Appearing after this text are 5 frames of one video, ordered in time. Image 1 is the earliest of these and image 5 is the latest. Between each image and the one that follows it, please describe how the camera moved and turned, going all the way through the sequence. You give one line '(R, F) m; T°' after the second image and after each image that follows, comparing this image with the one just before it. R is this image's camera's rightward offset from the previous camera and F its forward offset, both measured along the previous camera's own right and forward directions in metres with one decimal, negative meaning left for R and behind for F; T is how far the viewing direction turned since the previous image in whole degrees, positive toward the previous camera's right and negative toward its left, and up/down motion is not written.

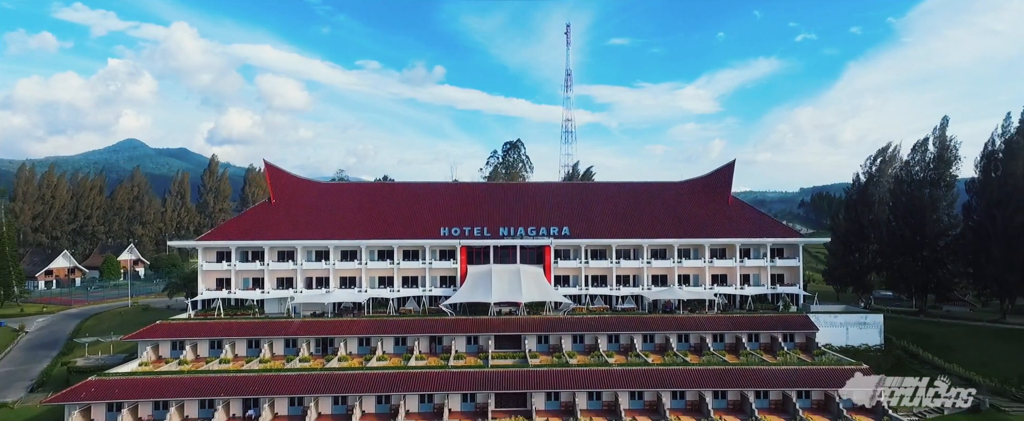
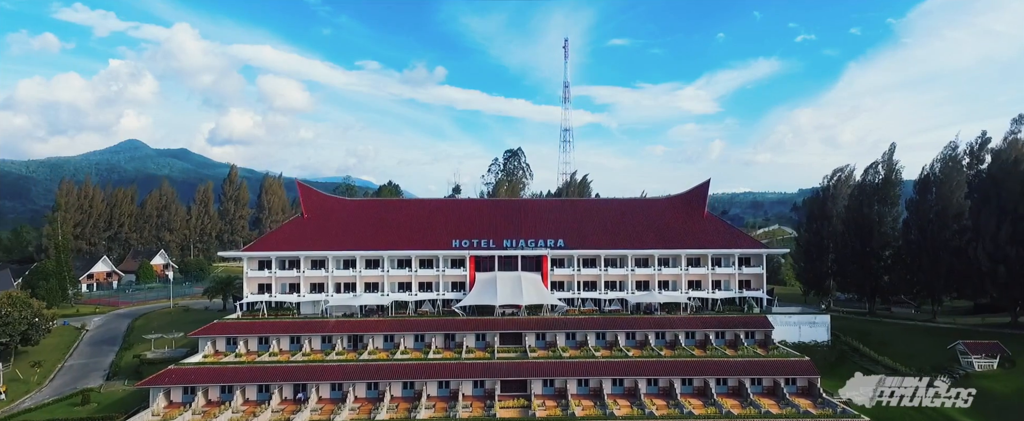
(-0.2, -6.3) m; 0°
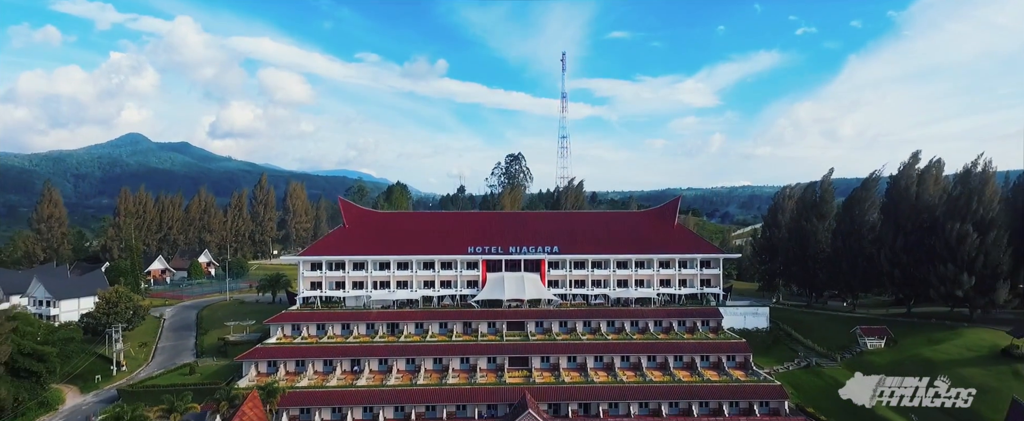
(-0.5, -10.8) m; 0°
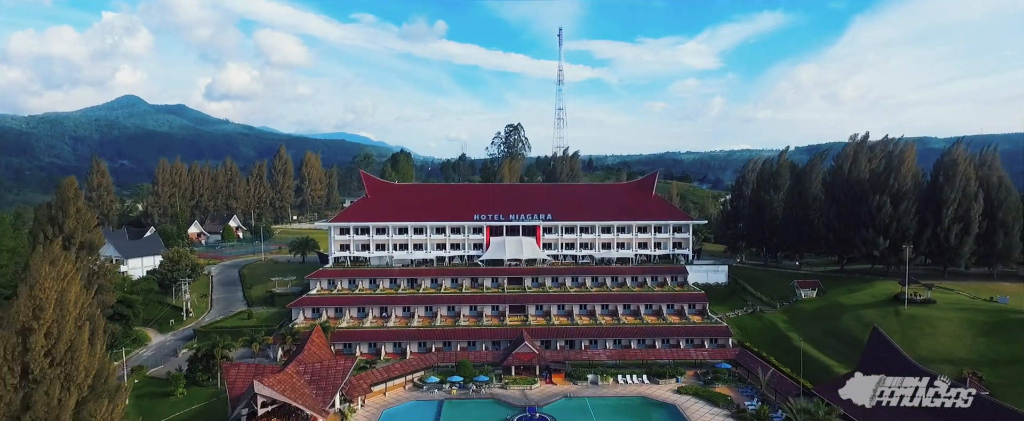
(-0.1, -9.5) m; 0°
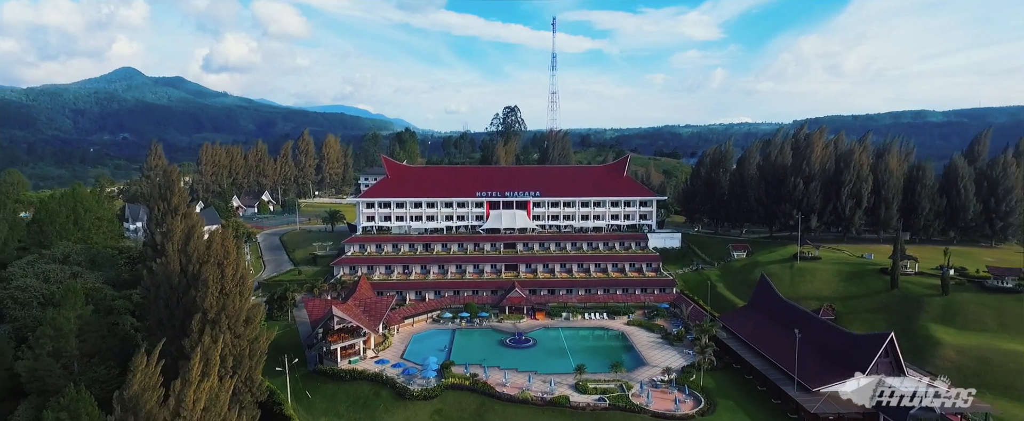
(+0.6, -14.7) m; 0°
